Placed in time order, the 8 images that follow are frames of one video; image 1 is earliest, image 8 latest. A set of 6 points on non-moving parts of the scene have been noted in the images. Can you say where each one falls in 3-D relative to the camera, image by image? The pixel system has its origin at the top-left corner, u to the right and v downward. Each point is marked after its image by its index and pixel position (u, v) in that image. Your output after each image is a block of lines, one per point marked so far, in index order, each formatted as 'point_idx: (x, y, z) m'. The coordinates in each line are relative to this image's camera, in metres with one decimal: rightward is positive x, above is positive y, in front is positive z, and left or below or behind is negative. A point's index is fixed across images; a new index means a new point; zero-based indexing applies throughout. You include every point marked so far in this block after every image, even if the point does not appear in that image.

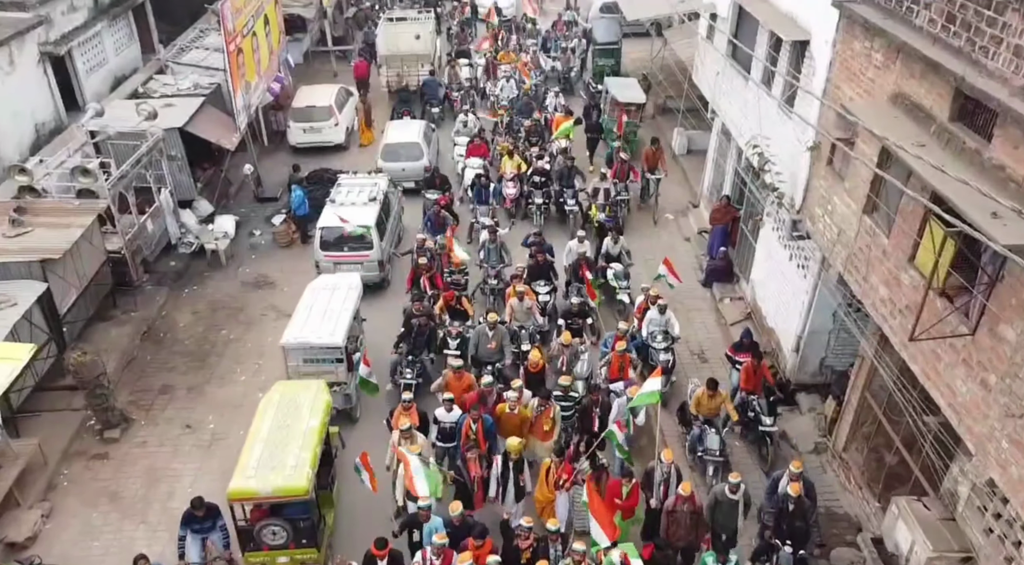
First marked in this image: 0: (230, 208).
0: (-5.6, +1.5, +16.5) m
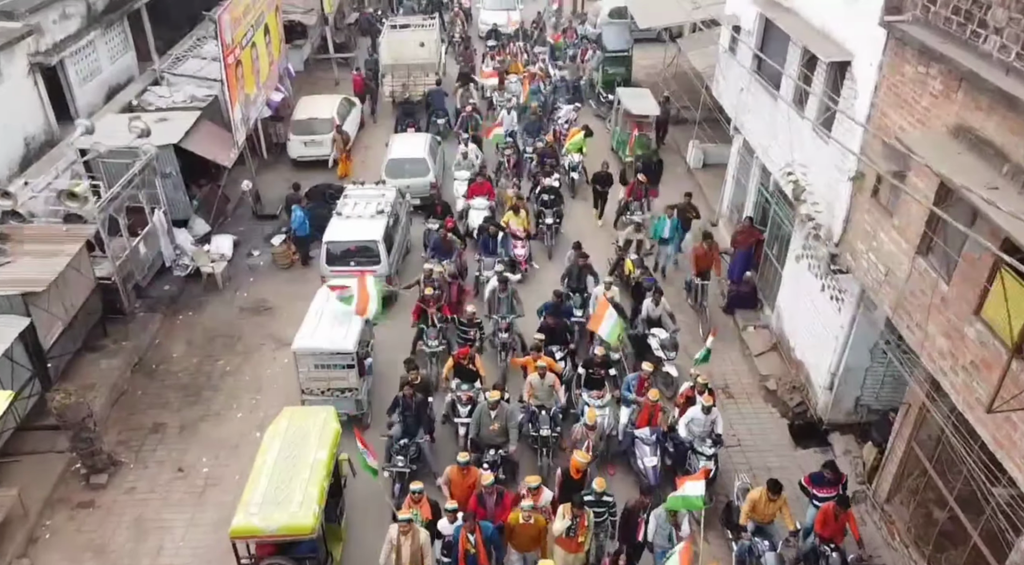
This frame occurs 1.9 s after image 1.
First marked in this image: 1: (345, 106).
0: (-5.4, +1.1, +15.8) m
1: (-3.8, +4.0, +19.0) m
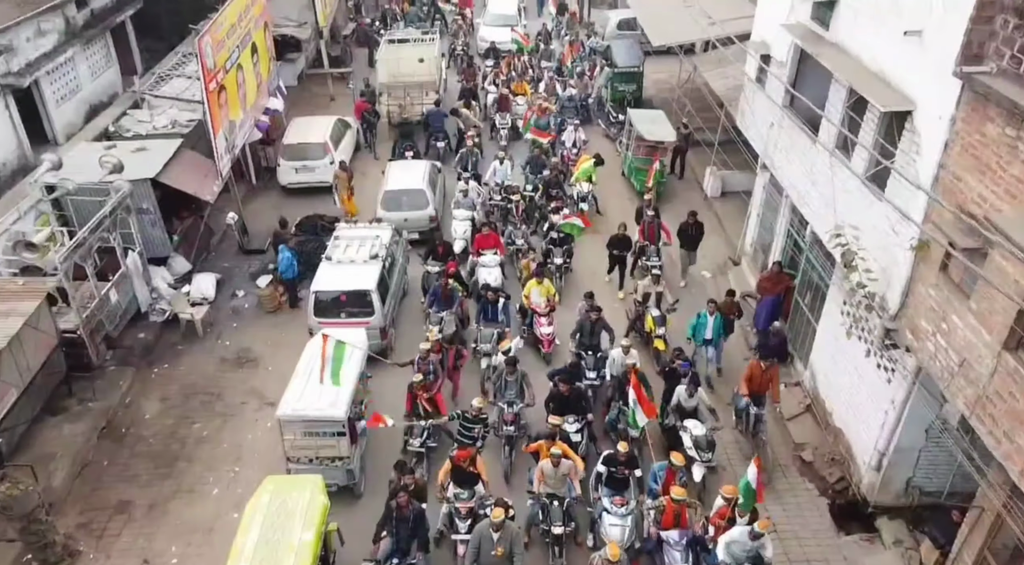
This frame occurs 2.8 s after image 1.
0: (-5.3, +0.4, +14.7) m
1: (-3.7, +3.3, +17.9) m
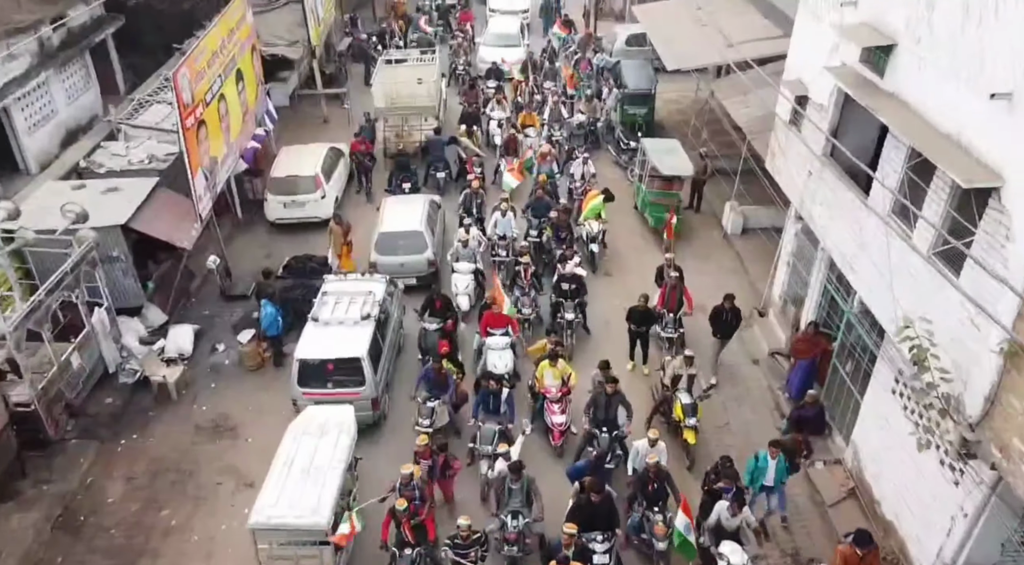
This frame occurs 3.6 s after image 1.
0: (-5.2, -0.4, +13.5) m
1: (-3.6, +2.5, +16.7) m
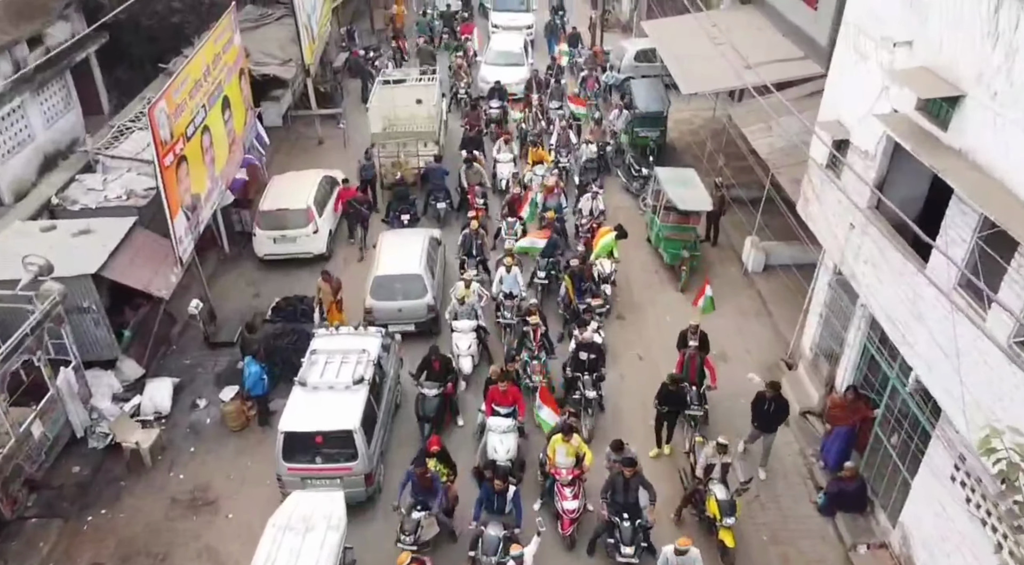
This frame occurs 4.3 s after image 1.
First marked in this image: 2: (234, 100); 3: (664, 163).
0: (-5.1, -1.1, +12.5) m
1: (-3.5, +1.8, +15.7) m
2: (-4.9, +3.2, +14.5) m
3: (+3.5, +2.7, +18.9) m
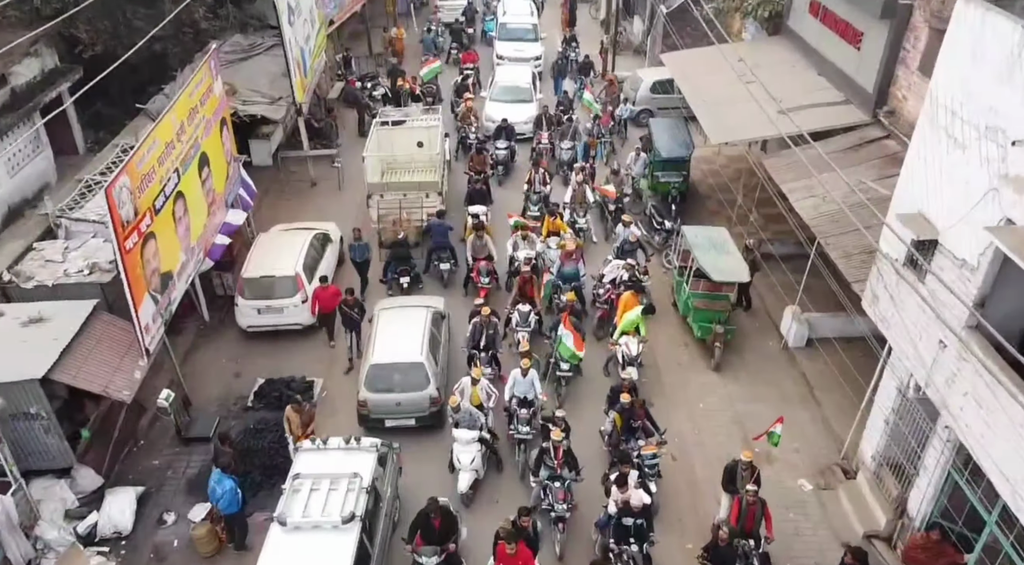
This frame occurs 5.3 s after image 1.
0: (-4.9, -2.3, +10.9) m
1: (-3.3, +0.6, +14.2) m
2: (-4.7, +2.0, +12.9) m
3: (+3.7, +1.5, +17.4) m
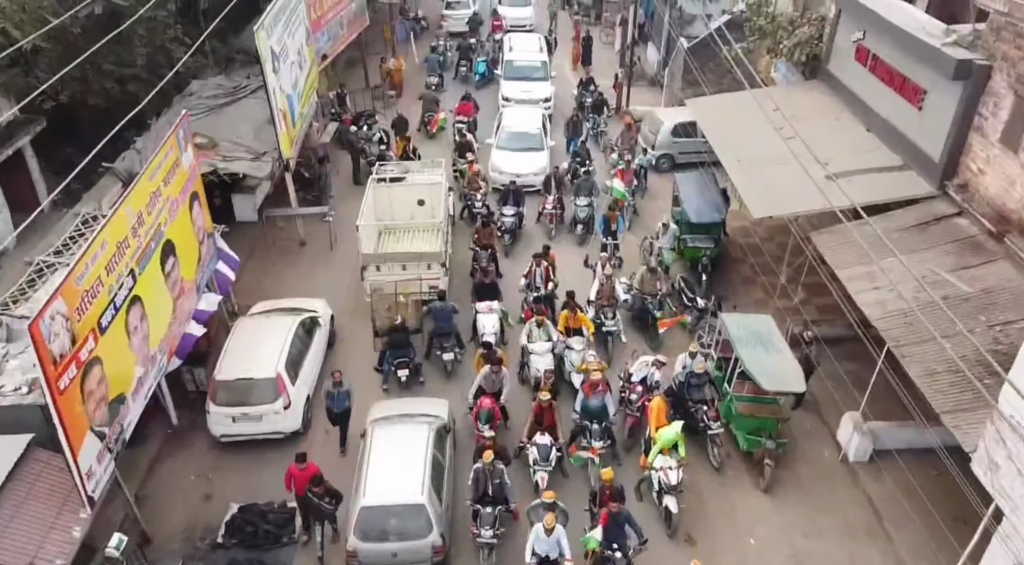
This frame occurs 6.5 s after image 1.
0: (-4.7, -3.7, +9.1) m
1: (-3.1, -0.8, +12.4) m
2: (-4.5, +0.6, +11.1) m
3: (+3.9, +0.1, +15.6) m
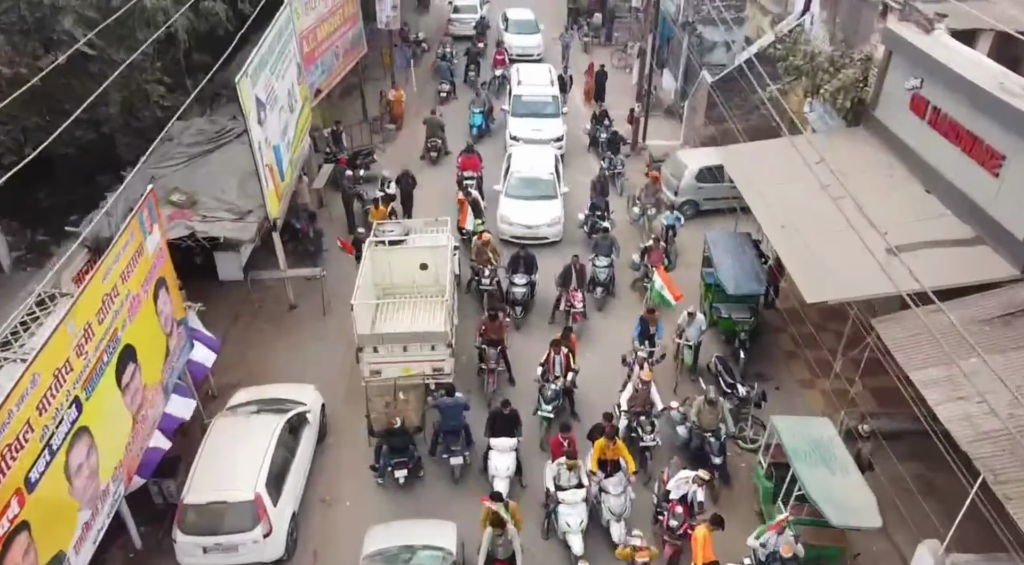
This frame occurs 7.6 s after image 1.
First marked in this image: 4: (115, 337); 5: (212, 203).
0: (-4.5, -4.9, +7.4) m
1: (-2.9, -2.1, +10.7) m
2: (-4.2, -0.6, +9.5) m
3: (+4.1, -1.2, +13.9) m
4: (-4.2, -0.5, +8.7) m
5: (-5.2, +1.4, +14.4) m
